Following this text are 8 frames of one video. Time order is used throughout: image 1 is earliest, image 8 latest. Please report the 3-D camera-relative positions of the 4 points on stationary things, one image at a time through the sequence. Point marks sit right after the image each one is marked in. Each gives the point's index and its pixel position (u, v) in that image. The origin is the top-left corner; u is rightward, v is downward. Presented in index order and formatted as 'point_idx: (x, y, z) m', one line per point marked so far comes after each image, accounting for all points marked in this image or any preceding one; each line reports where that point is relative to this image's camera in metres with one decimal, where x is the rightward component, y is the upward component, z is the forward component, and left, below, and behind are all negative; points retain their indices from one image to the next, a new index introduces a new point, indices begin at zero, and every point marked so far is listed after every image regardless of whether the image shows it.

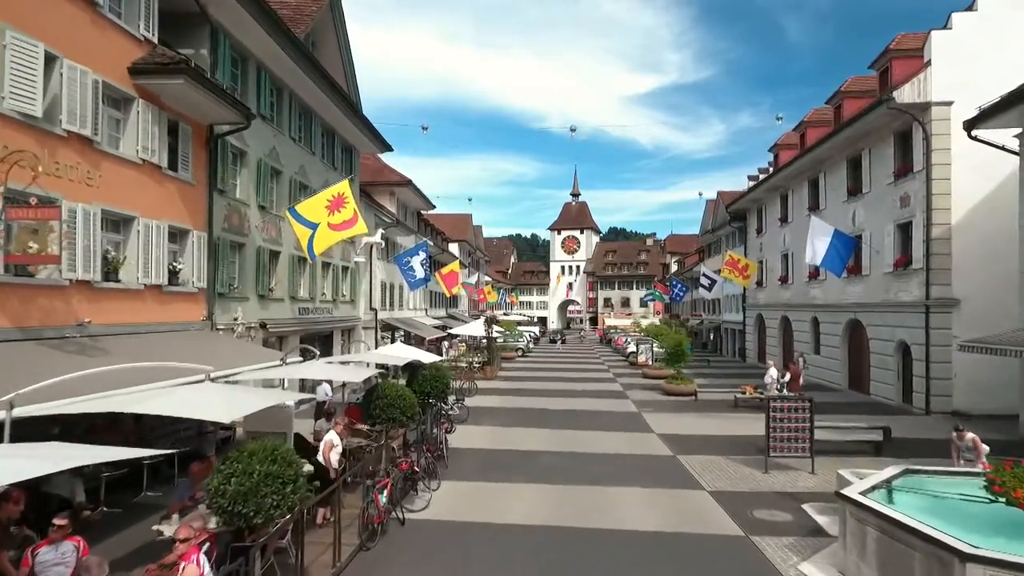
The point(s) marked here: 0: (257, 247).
0: (-8.2, +1.3, +16.7) m
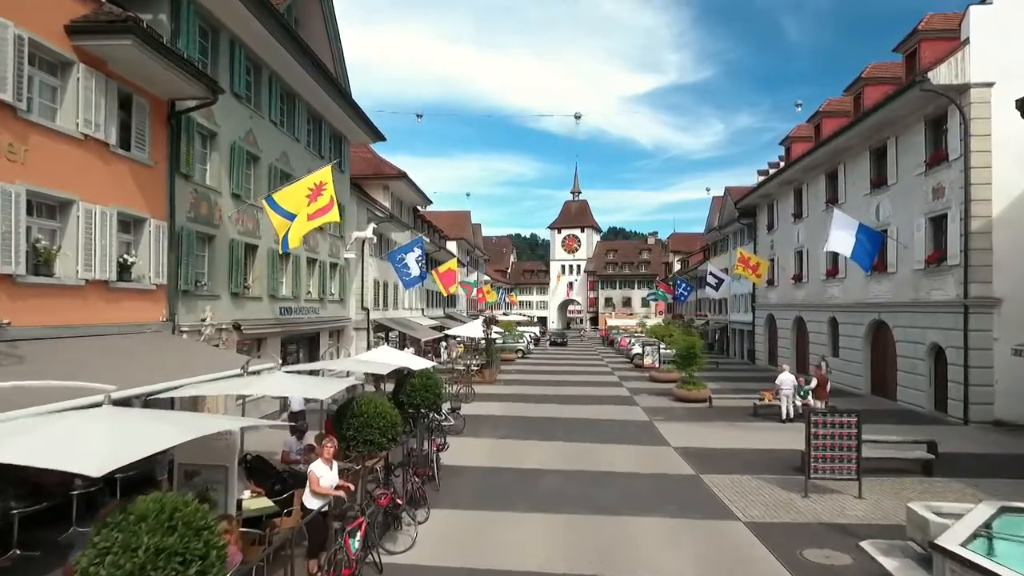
0: (-8.1, +1.4, +15.0) m
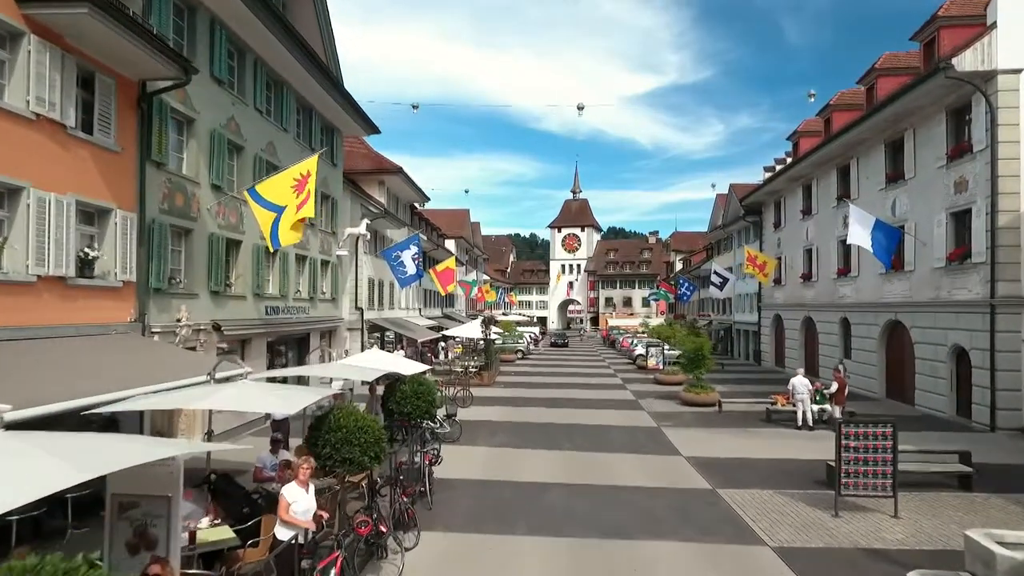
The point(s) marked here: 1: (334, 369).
0: (-8.1, +1.4, +14.0) m
1: (-3.5, -1.6, +10.1) m
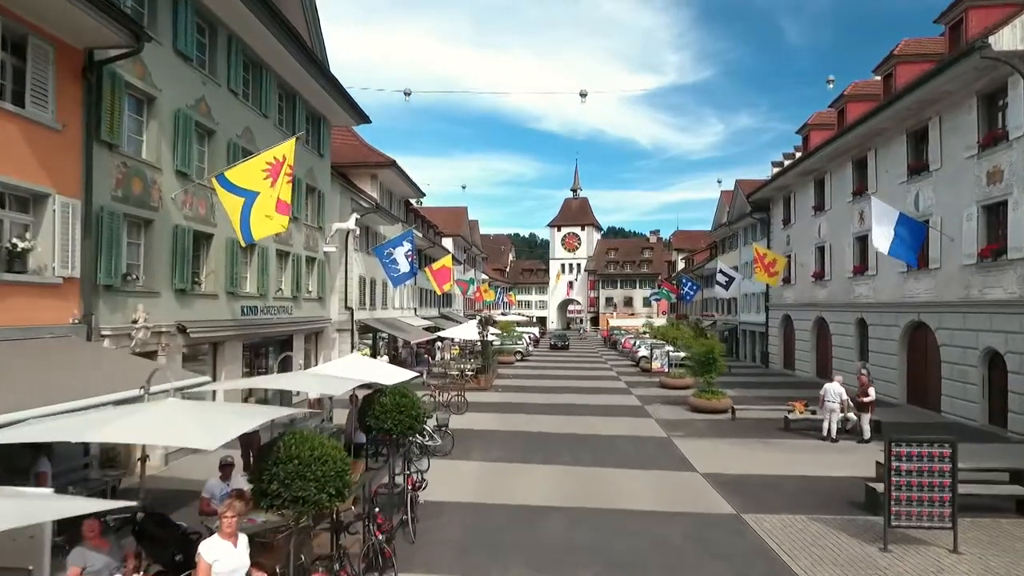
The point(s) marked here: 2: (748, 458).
0: (-8.2, +1.5, +12.6) m
1: (-3.5, -1.6, +8.7) m
2: (+6.3, -4.5, +13.9) m
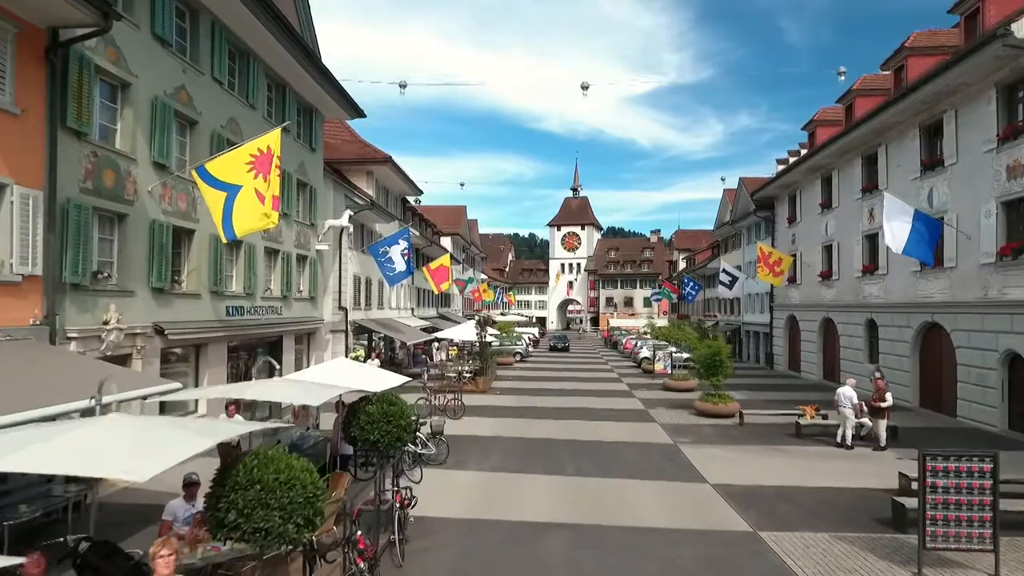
0: (-8.2, +1.5, +11.9) m
1: (-3.6, -1.5, +8.0) m
2: (+6.3, -4.5, +13.2) m
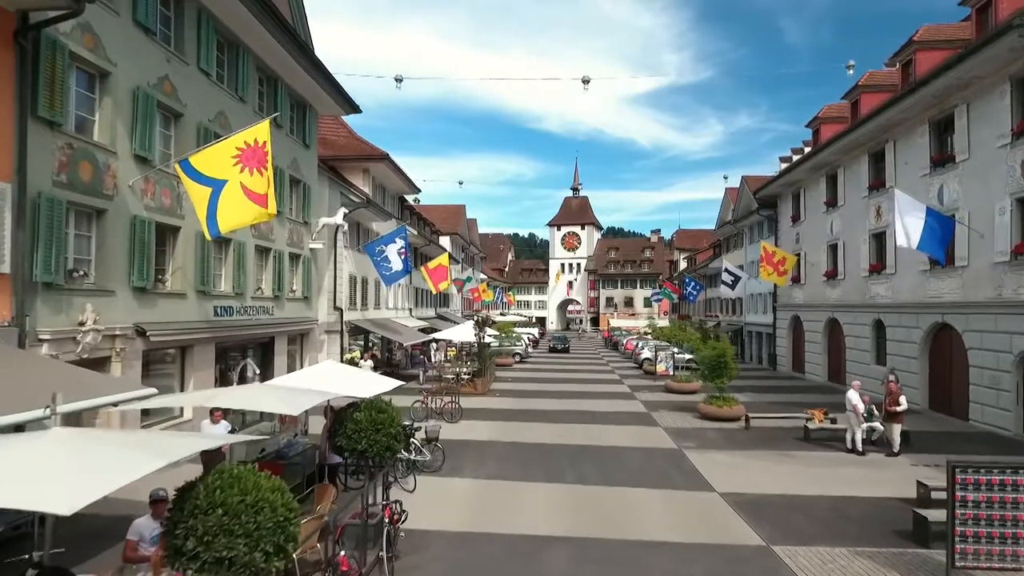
0: (-8.3, +1.5, +11.4) m
1: (-3.6, -1.5, +7.4) m
2: (+6.2, -4.5, +12.7) m
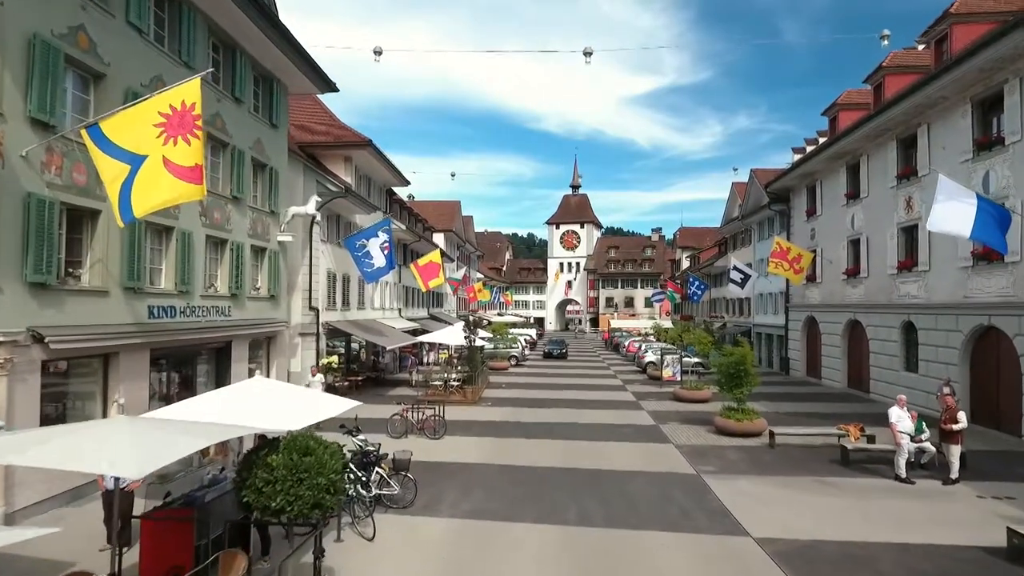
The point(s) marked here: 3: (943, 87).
0: (-8.5, +1.6, +9.2) m
1: (-3.8, -1.4, +5.2) m
2: (+6.0, -4.4, +10.5) m
3: (+15.1, +7.1, +18.2) m
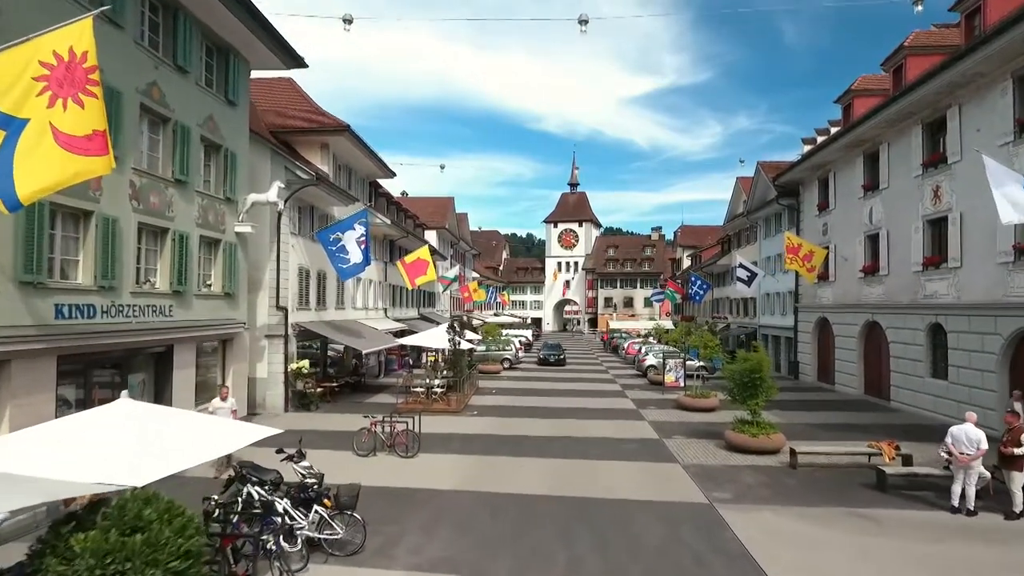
0: (-8.9, +1.7, +7.2) m
1: (-4.2, -1.3, +3.3) m
2: (+5.6, -4.4, +8.6) m
3: (+14.7, +7.2, +16.3) m
